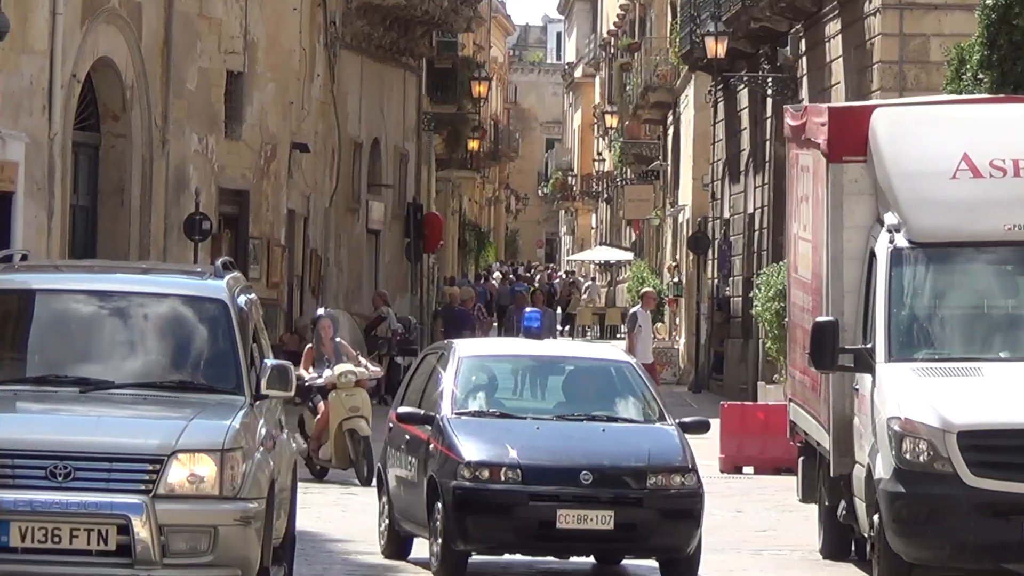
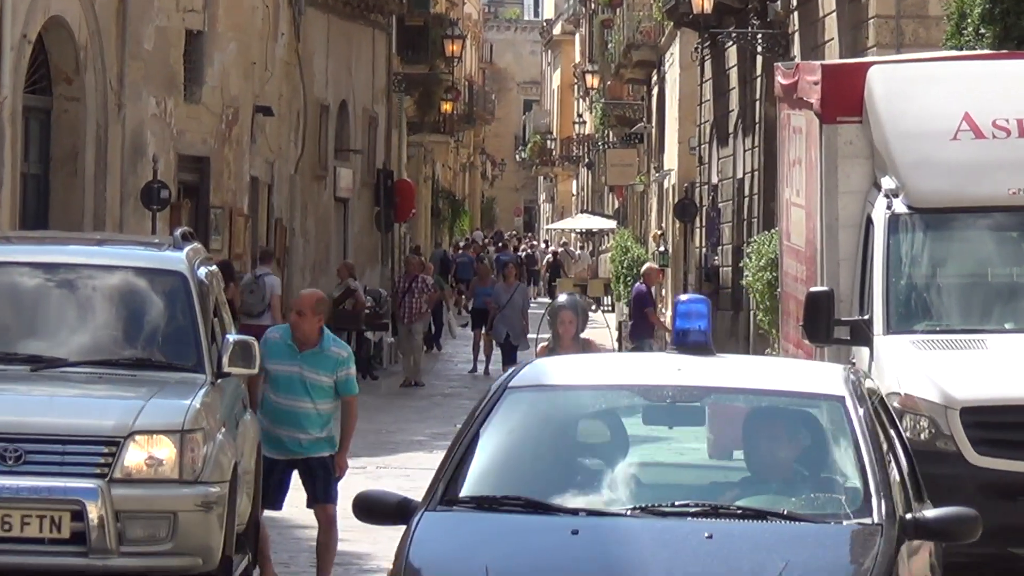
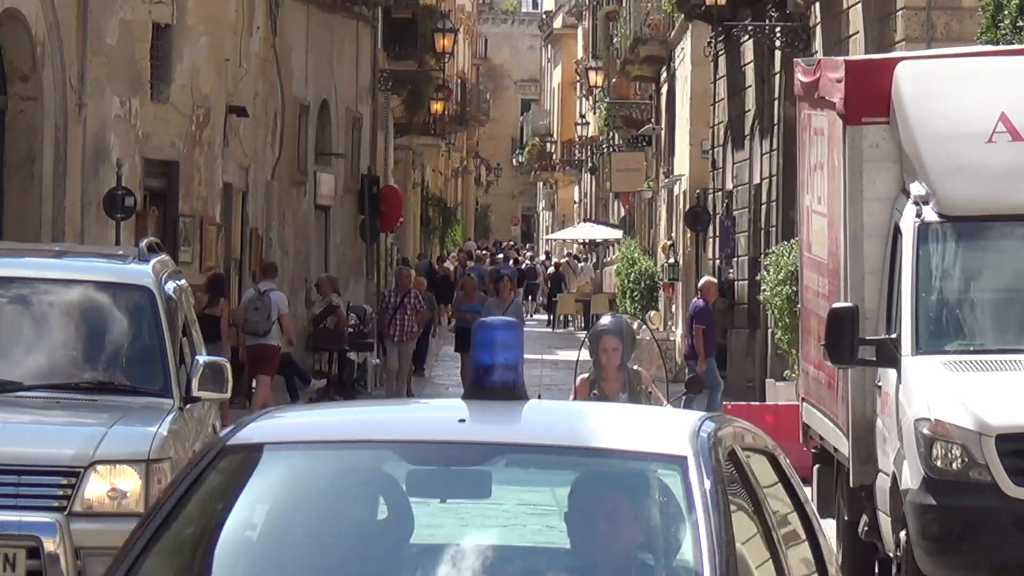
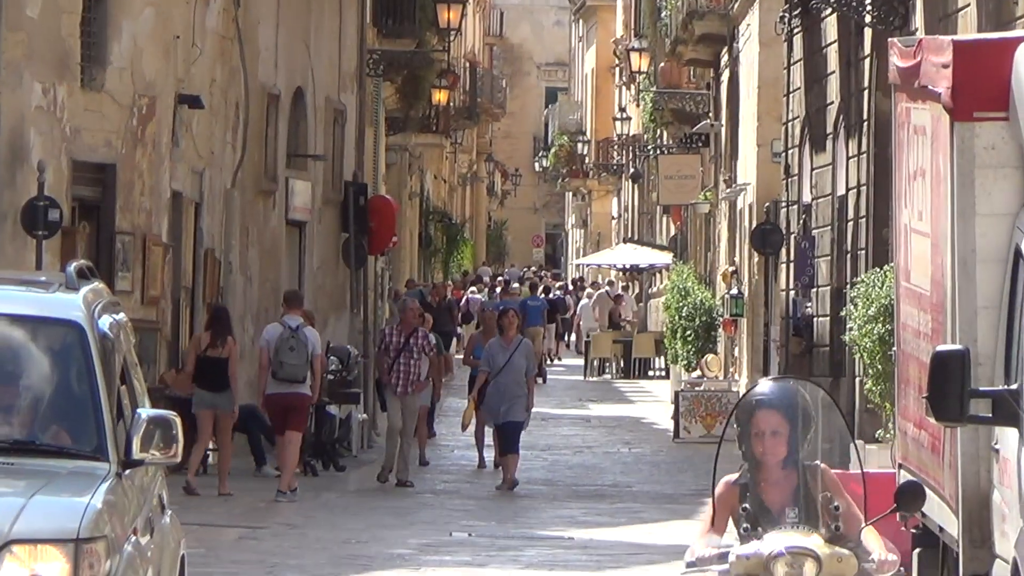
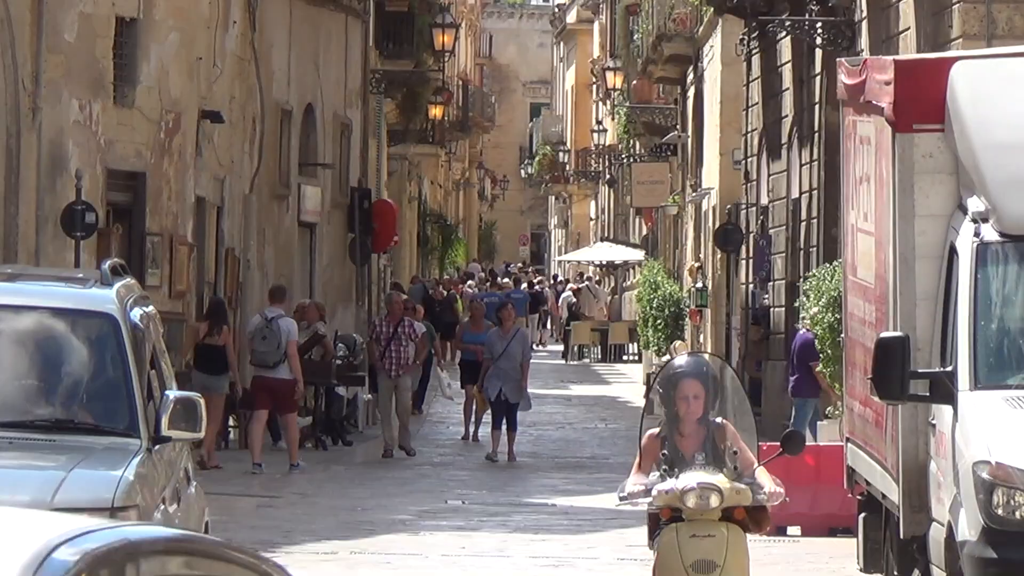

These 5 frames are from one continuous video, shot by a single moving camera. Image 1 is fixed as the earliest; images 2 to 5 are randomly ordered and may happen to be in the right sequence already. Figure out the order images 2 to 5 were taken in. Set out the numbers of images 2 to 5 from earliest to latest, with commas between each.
2, 3, 5, 4
